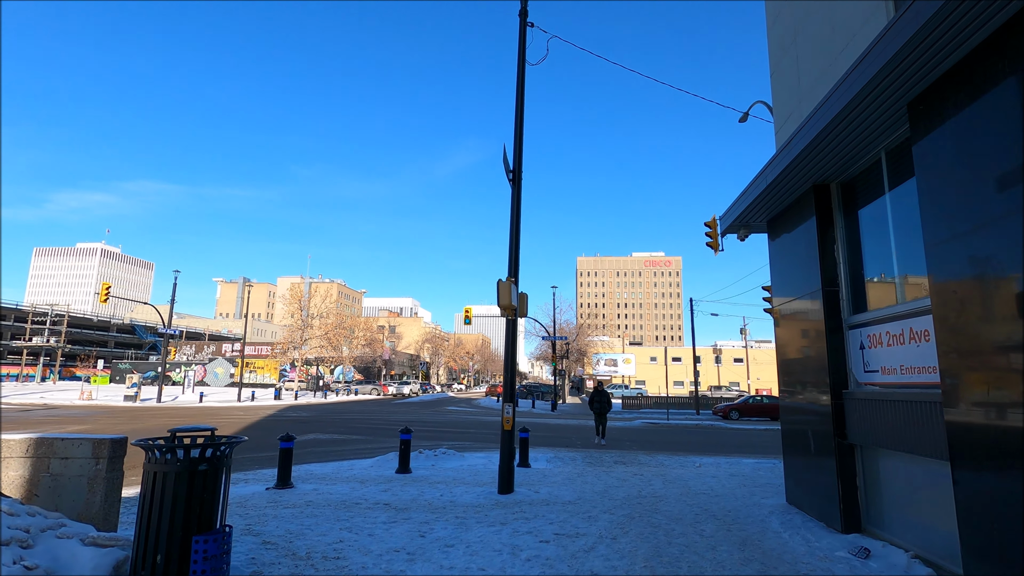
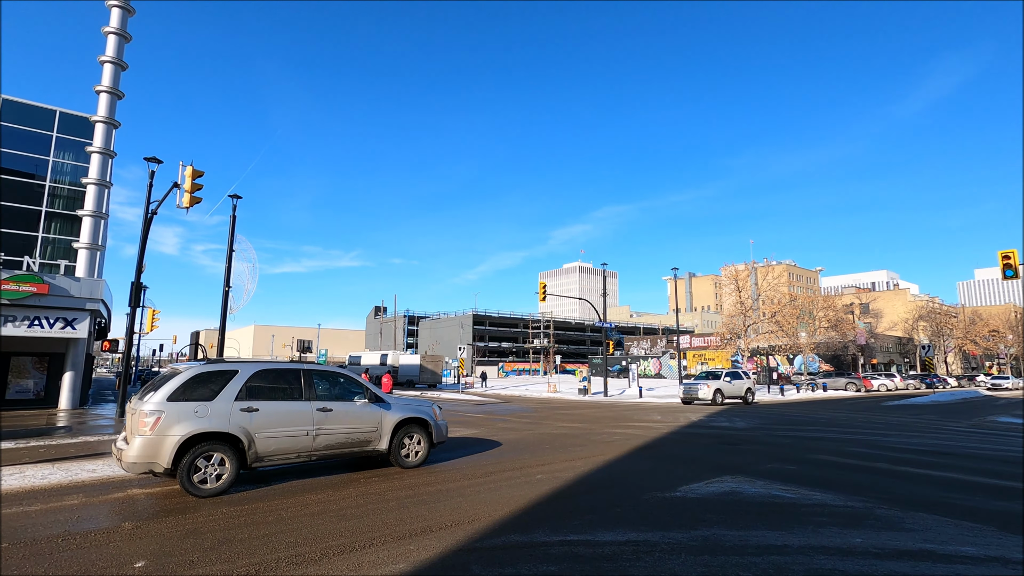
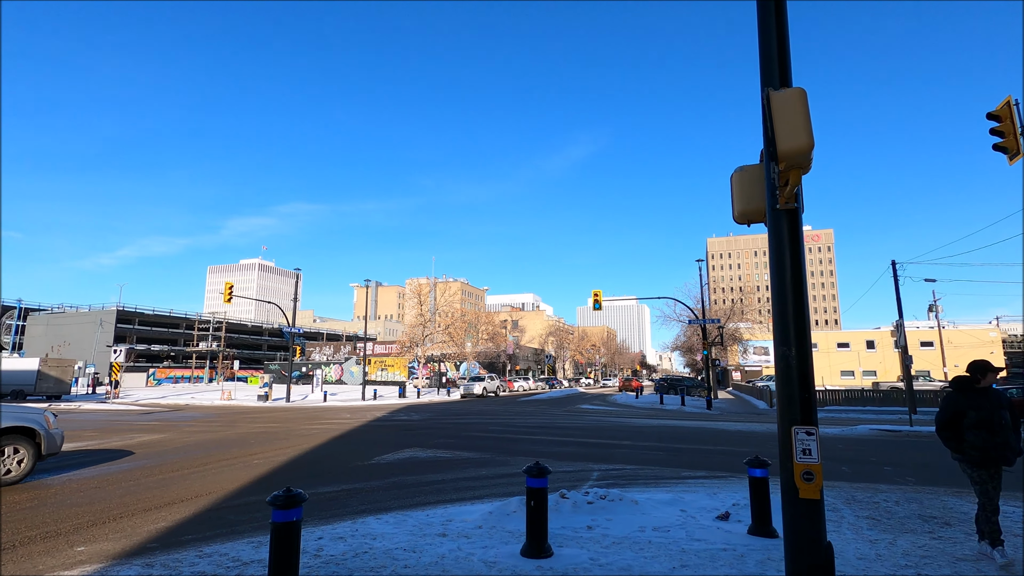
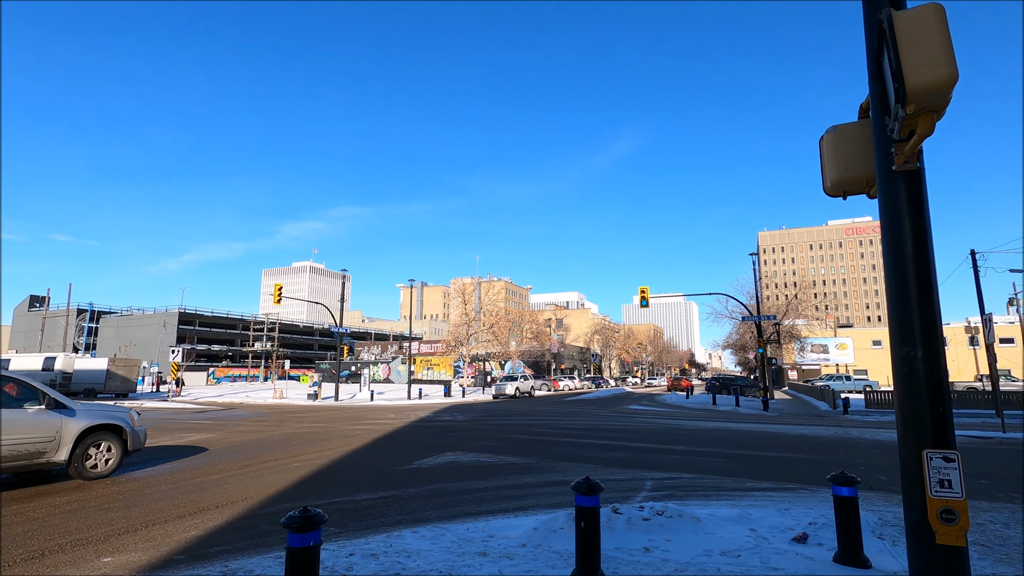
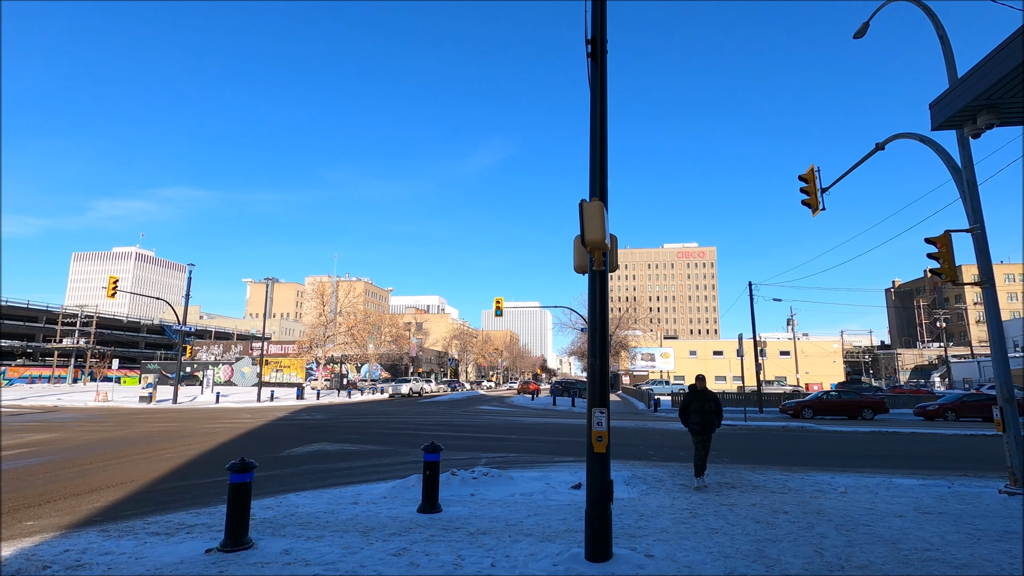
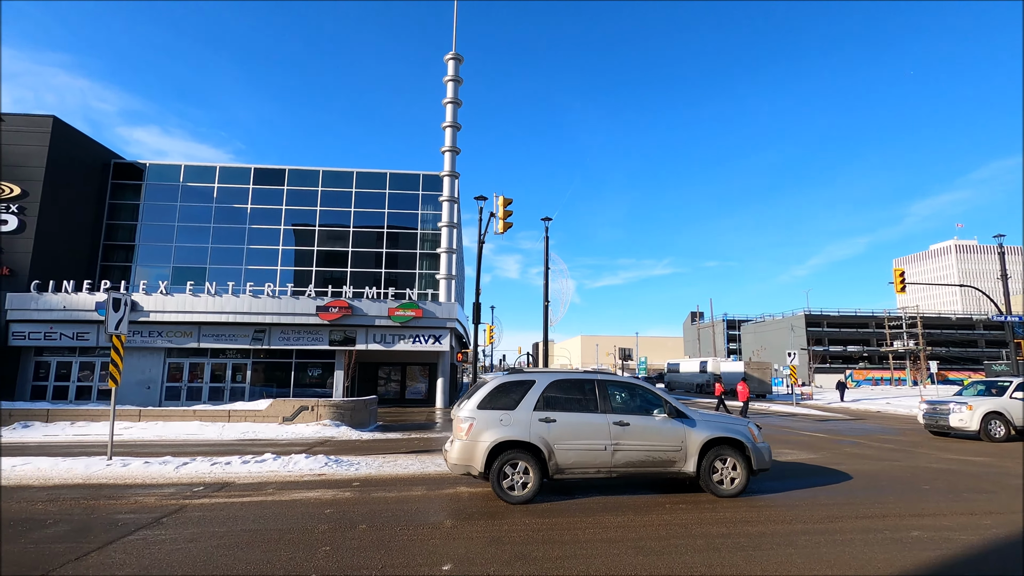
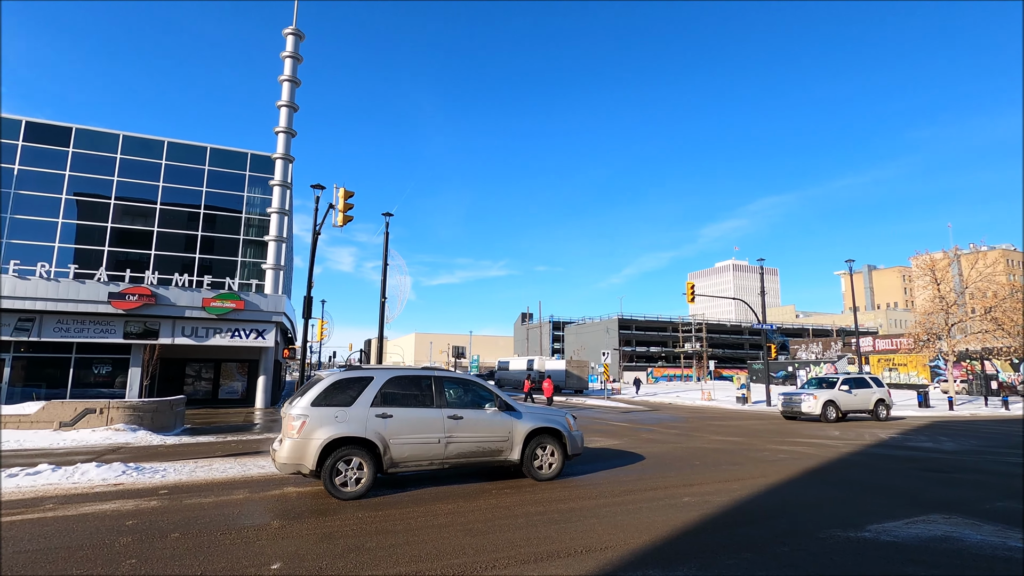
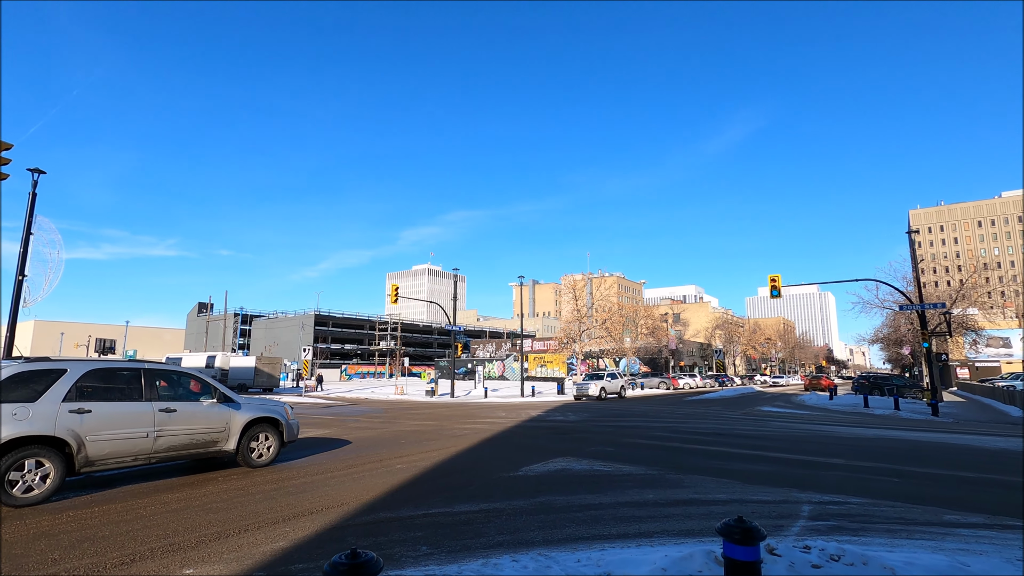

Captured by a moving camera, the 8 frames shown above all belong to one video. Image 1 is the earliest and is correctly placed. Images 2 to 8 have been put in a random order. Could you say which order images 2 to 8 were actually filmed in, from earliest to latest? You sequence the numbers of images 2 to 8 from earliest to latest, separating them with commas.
5, 3, 4, 8, 2, 7, 6
